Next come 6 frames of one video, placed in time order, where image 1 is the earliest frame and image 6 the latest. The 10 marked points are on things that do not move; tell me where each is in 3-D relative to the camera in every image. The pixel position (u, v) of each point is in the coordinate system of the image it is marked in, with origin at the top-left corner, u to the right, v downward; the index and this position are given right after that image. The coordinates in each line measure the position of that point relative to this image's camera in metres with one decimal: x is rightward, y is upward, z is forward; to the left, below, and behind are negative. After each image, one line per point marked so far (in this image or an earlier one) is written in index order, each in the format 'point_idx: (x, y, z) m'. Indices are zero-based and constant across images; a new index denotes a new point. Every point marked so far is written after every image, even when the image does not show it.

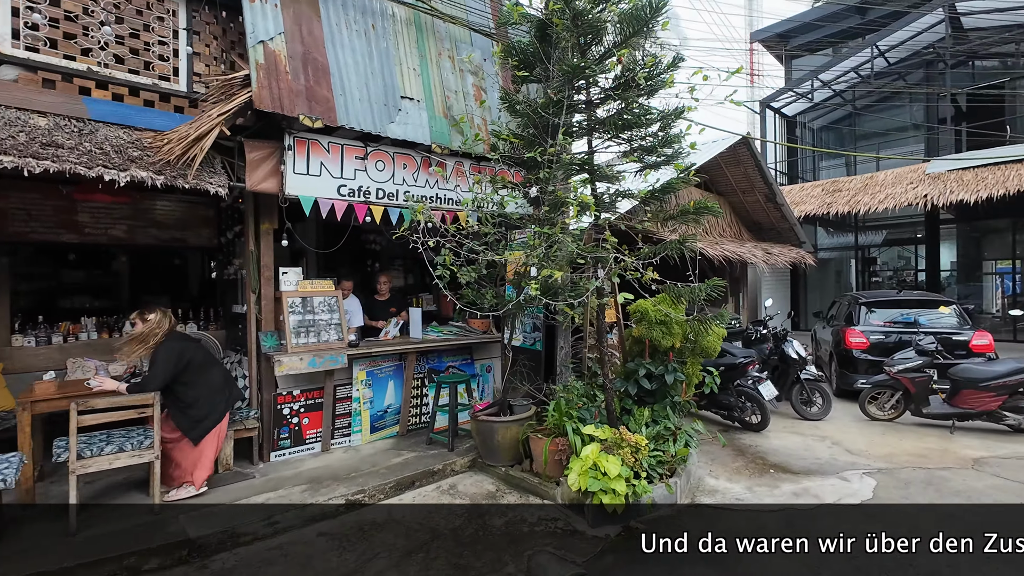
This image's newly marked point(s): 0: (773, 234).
0: (+5.4, +1.1, +10.0) m
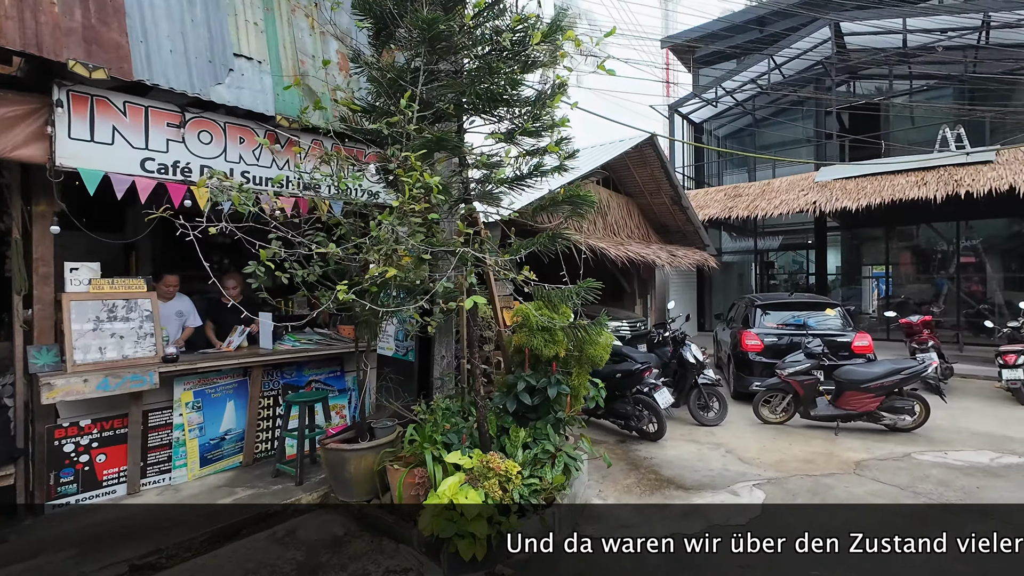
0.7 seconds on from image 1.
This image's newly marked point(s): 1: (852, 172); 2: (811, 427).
0: (+3.5, +1.1, +10.1) m
1: (+6.3, +2.2, +9.1) m
2: (+3.2, -1.5, +5.2) m
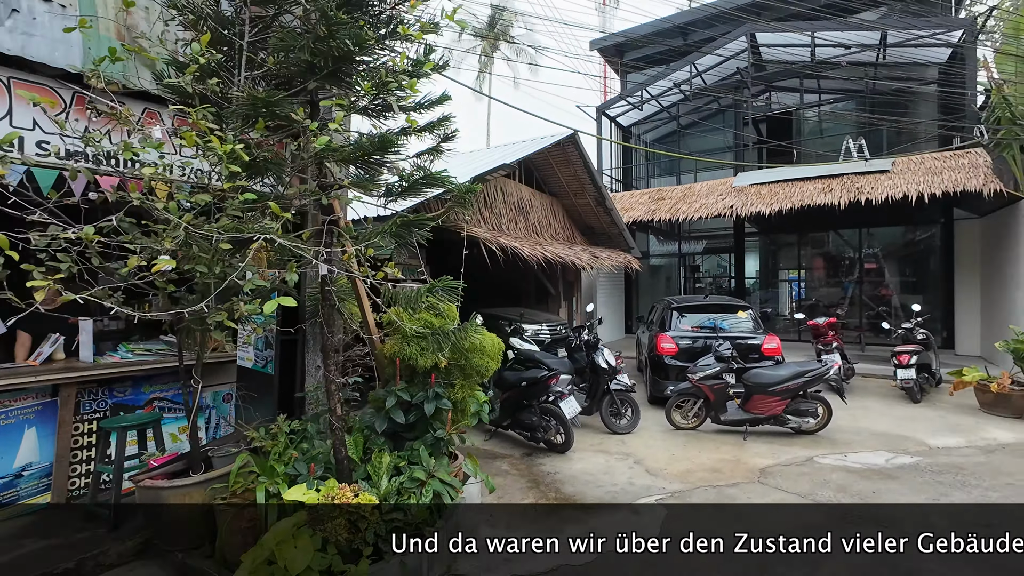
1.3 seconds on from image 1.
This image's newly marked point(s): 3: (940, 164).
0: (+1.9, +1.0, +10.0) m
1: (+4.9, +2.1, +9.3) m
2: (+2.2, -1.5, +5.1) m
3: (+7.0, +2.0, +7.9) m
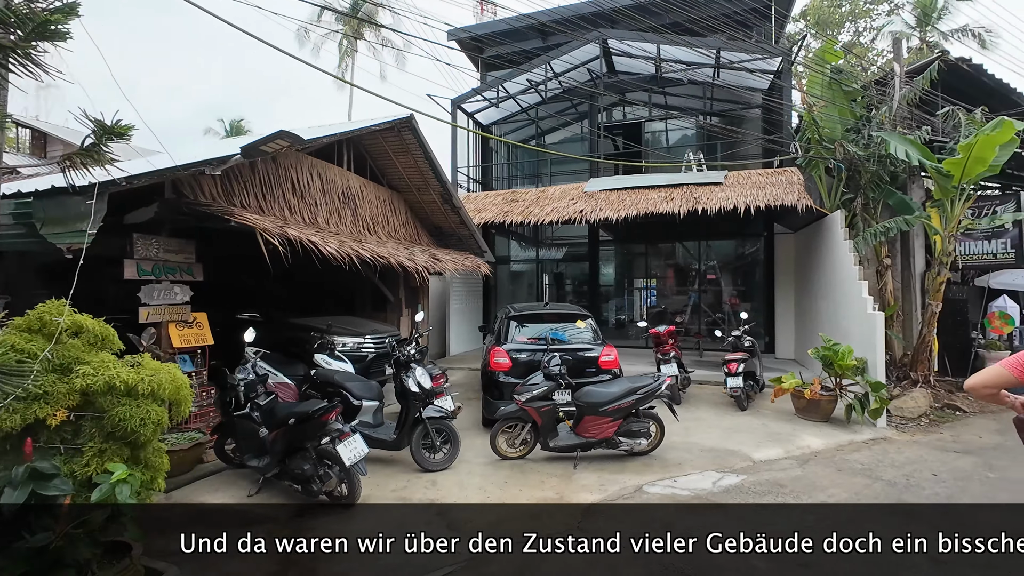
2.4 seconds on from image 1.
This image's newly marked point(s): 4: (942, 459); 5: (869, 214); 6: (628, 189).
0: (-1.1, +0.9, +9.2) m
1: (+1.9, +2.0, +9.3) m
2: (+0.4, -1.6, +4.5) m
3: (+4.4, +1.9, +8.4) m
4: (+4.3, -1.7, +4.8) m
5: (+5.7, +1.2, +7.8) m
6: (+2.2, +1.9, +9.0) m
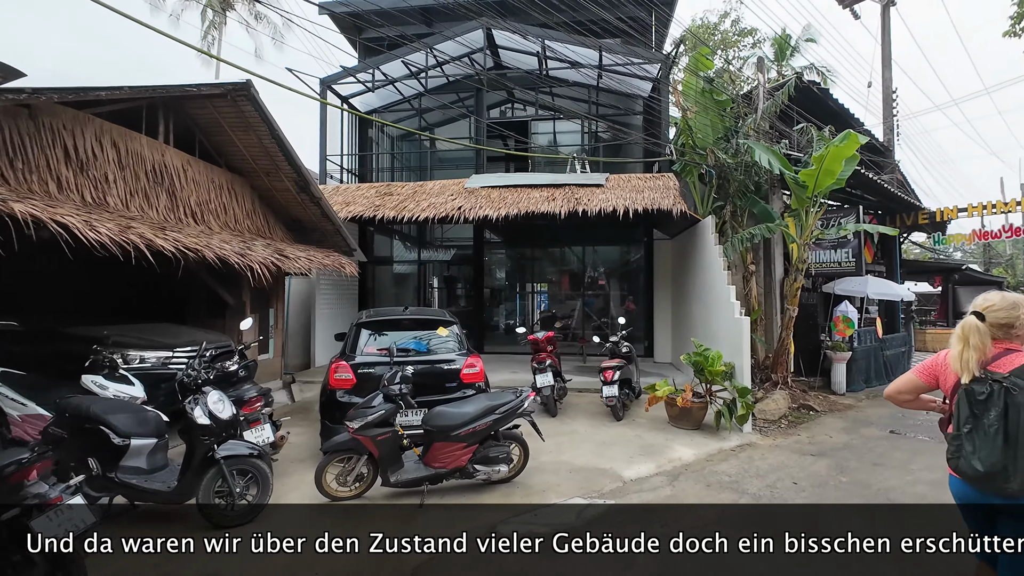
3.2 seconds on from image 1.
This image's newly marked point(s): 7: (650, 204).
0: (-3.3, +0.9, +8.1) m
1: (-0.3, +1.9, +8.7) m
2: (-0.9, -1.6, +3.7) m
3: (+2.3, +1.8, +8.4) m
4: (+2.9, -1.8, +4.9) m
5: (+3.7, +1.1, +8.1) m
6: (0.0, +1.8, +8.6) m
7: (+2.2, +1.3, +7.7) m
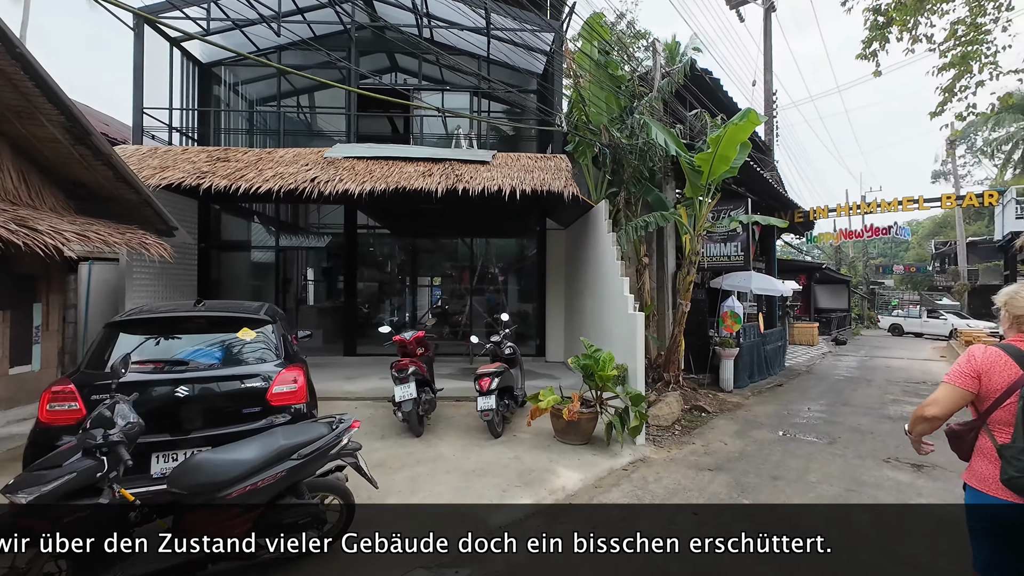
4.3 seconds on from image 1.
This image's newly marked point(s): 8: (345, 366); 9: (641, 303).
0: (-5.0, +1.0, +6.1) m
1: (-2.2, +2.1, +7.3) m
2: (-1.9, -1.5, +2.3) m
3: (+0.3, +1.9, +7.5) m
4: (+1.6, -1.7, +4.2) m
5: (+1.8, +1.2, +7.5) m
6: (-1.9, +1.9, +7.2) m
7: (+0.4, +1.4, +6.8) m
8: (-3.0, -1.4, +8.7) m
9: (+1.9, -0.2, +7.2) m
